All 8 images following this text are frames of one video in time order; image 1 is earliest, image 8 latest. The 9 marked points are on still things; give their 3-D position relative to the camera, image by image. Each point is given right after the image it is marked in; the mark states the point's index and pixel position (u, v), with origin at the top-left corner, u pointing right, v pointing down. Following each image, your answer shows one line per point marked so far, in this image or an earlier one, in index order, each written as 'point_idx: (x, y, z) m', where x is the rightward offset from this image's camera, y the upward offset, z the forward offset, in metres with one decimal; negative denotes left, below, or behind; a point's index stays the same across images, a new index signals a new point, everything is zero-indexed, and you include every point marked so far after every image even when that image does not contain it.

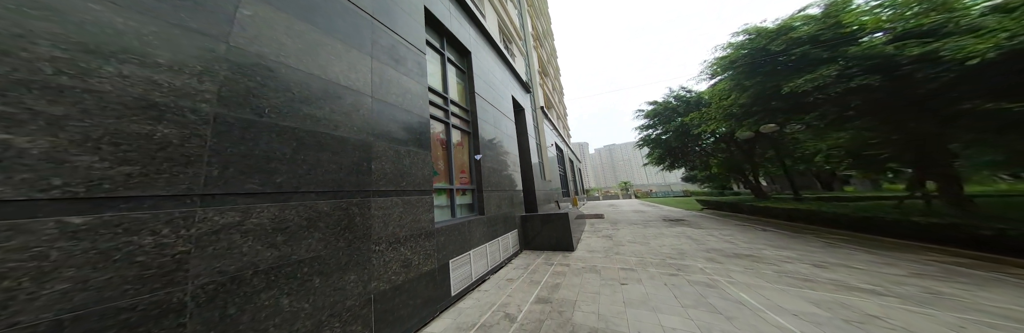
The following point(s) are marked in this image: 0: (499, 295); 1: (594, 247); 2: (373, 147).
0: (-0.3, -2.7, +4.3) m
1: (+2.8, -2.9, +7.3) m
2: (-1.6, +0.2, +2.4) m
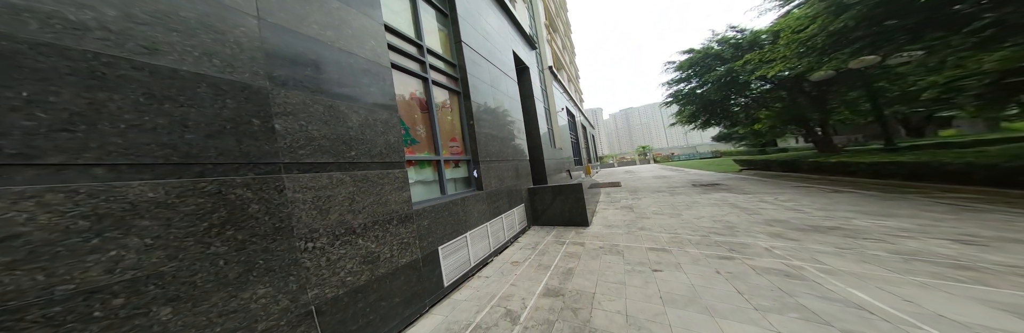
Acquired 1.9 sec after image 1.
0: (-0.2, -2.1, +3.7) m
1: (+3.1, -1.7, +6.5) m
2: (-1.8, +0.5, +1.5) m
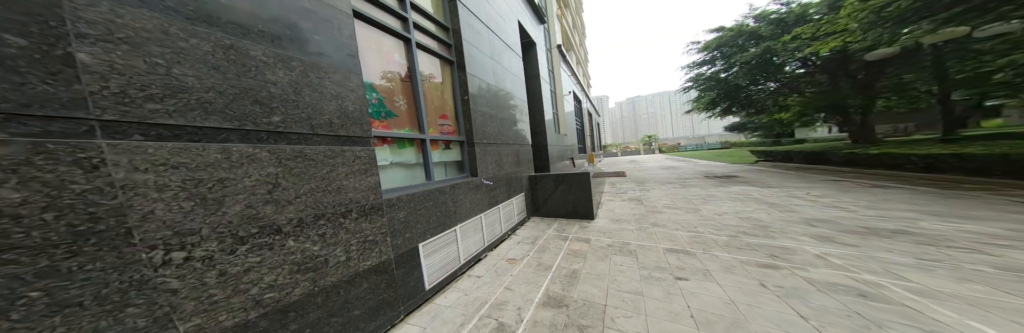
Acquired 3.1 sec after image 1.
0: (-0.3, -1.8, +3.1) m
1: (+3.1, -1.3, +5.9) m
2: (-1.8, +0.7, +0.9) m
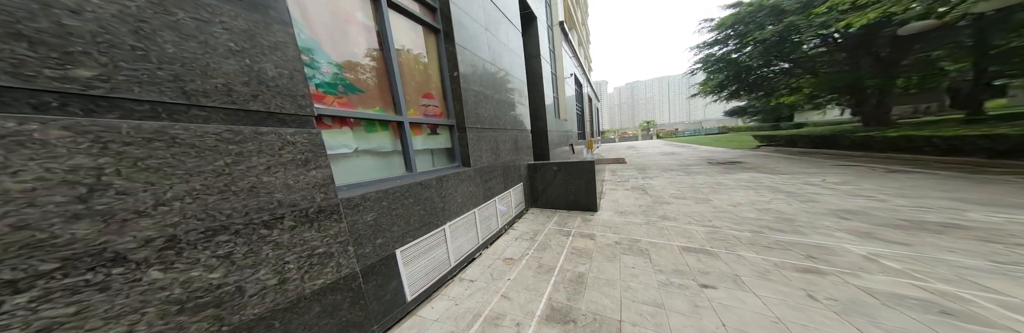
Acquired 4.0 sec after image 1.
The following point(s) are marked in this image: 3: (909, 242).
0: (-0.3, -1.7, +2.7) m
1: (+3.0, -1.0, +5.5) m
2: (-1.9, +0.7, +0.3) m
3: (+5.0, -0.9, +2.6) m
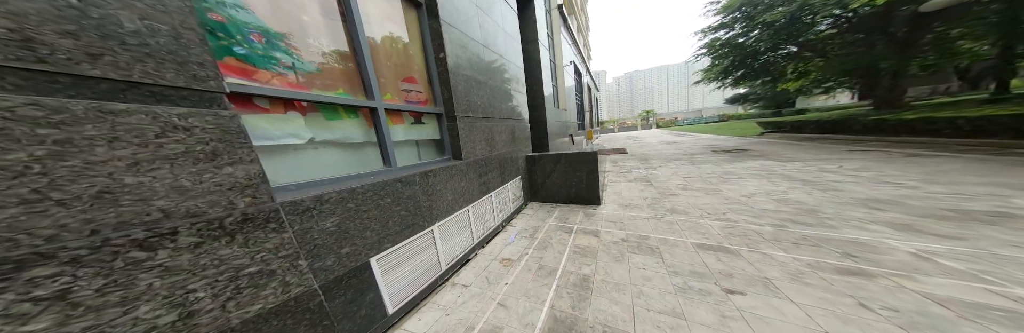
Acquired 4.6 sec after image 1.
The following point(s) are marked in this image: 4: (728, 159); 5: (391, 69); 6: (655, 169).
0: (-0.4, -1.6, +2.4) m
1: (+2.9, -0.8, +5.1) m
2: (-1.9, +0.7, -0.1) m
3: (+4.9, -0.8, +2.3) m
4: (+8.1, +0.3, +7.8) m
5: (-1.5, +1.2, +2.5) m
6: (+5.4, -0.1, +7.7) m
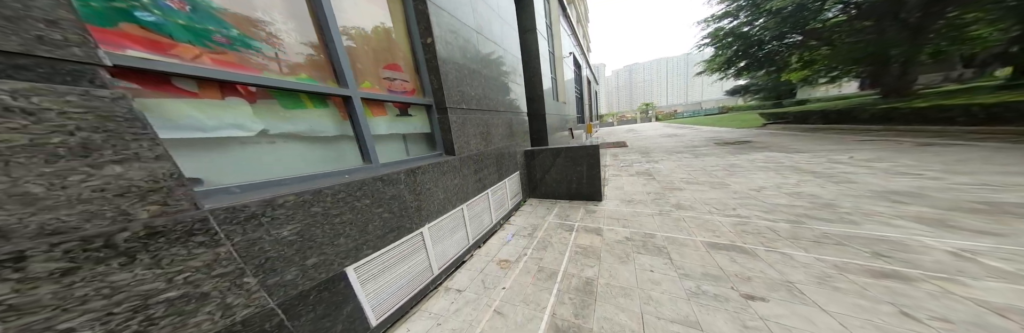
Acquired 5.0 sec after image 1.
0: (-0.4, -1.6, +2.2) m
1: (+2.9, -0.6, +4.9) m
2: (-2.0, +0.6, -0.4) m
3: (+4.9, -0.7, +2.1) m
4: (+8.1, +0.6, +7.6) m
5: (-1.6, +1.2, +2.3) m
6: (+5.3, +0.1, +7.5) m
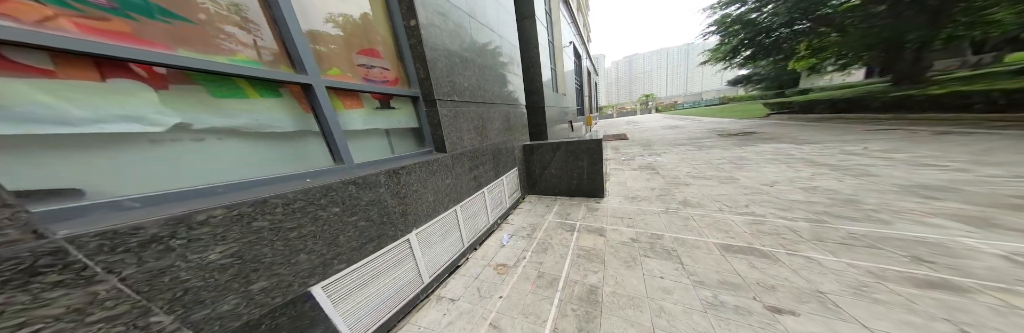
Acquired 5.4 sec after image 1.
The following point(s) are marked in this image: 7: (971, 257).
0: (-0.4, -1.6, +2.0) m
1: (+2.8, -0.5, +4.7) m
2: (-2.0, +0.5, -0.7) m
3: (+4.8, -0.6, +1.8) m
4: (+8.0, +0.8, +7.3) m
5: (-1.6, +1.2, +2.0) m
6: (+5.2, +0.4, +7.3) m
7: (+3.9, -0.8, +1.7) m
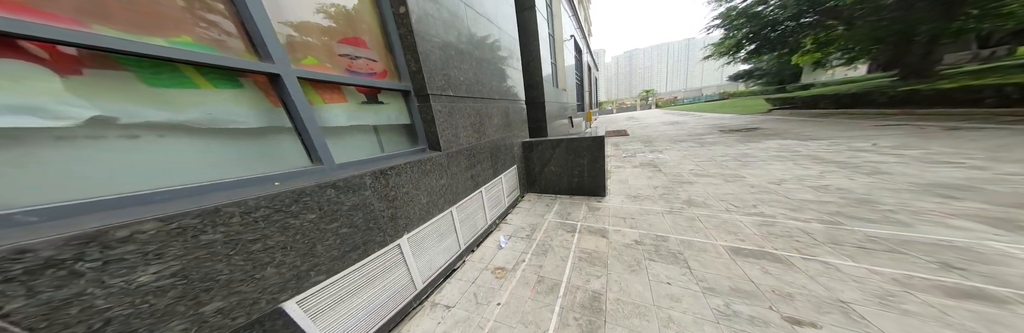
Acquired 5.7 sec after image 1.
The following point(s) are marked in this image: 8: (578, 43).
0: (-0.4, -1.6, +1.9) m
1: (+2.8, -0.4, +4.6) m
2: (-2.0, +0.5, -0.9) m
3: (+4.8, -0.6, +1.7) m
4: (+7.9, +1.0, +7.2) m
5: (-1.6, +1.2, +1.8) m
6: (+5.2, +0.5, +7.1) m
7: (+3.9, -0.8, +1.6) m
8: (+3.9, +7.4, +12.4) m
